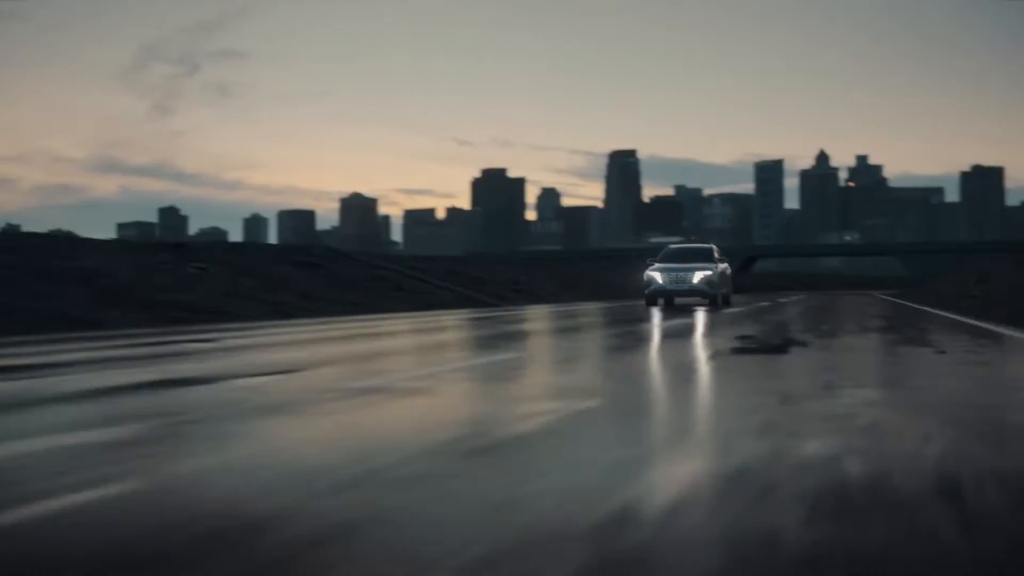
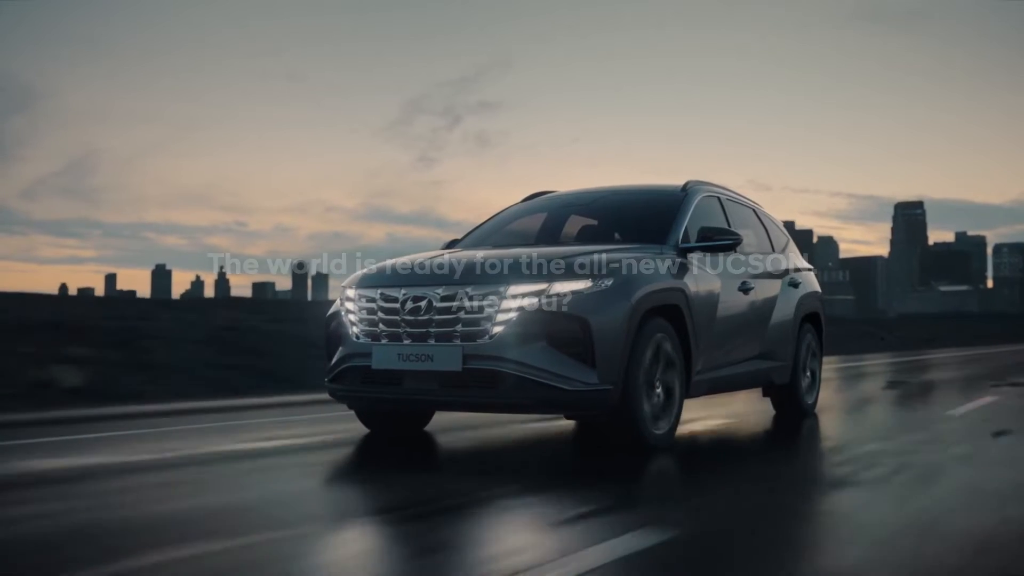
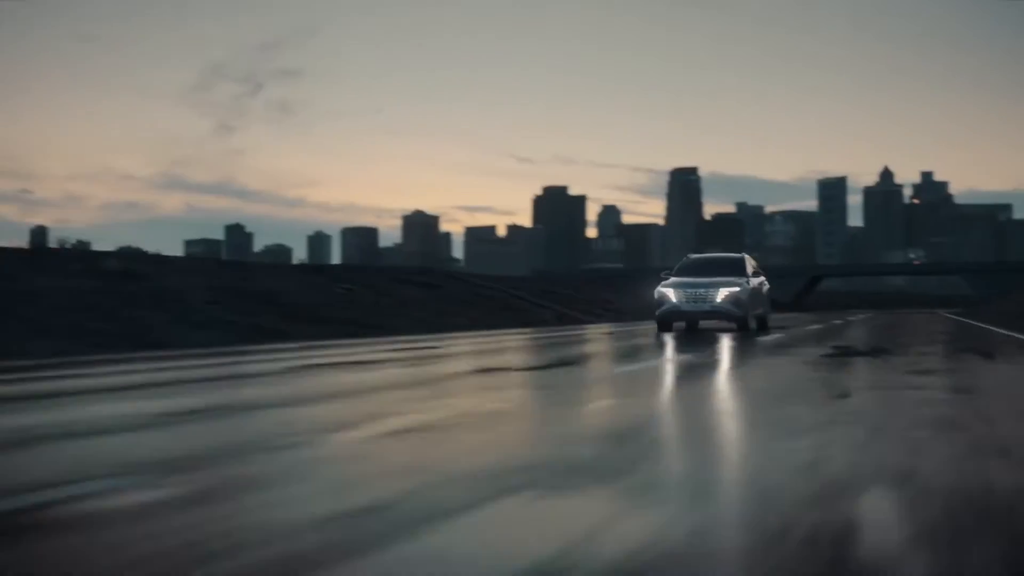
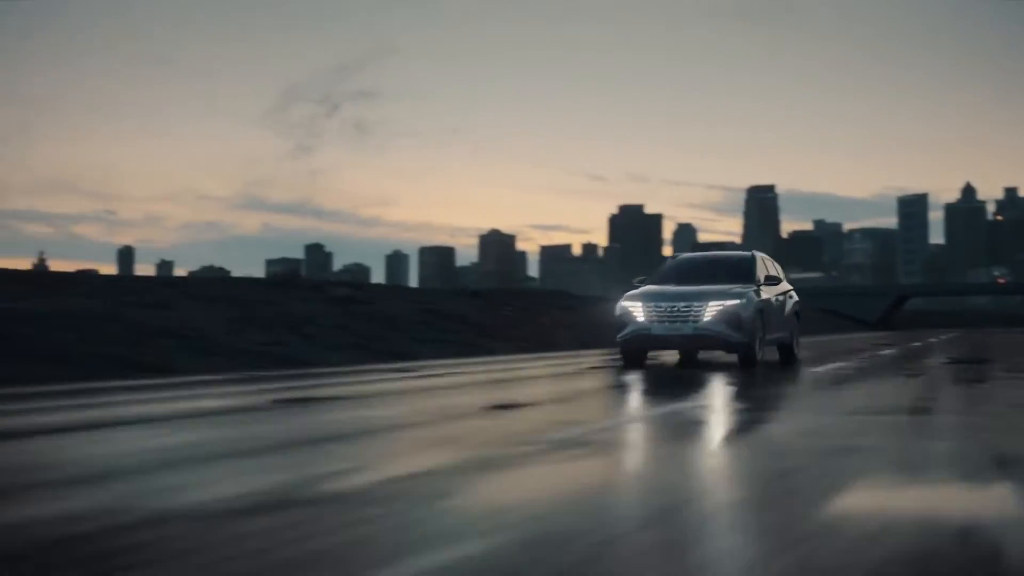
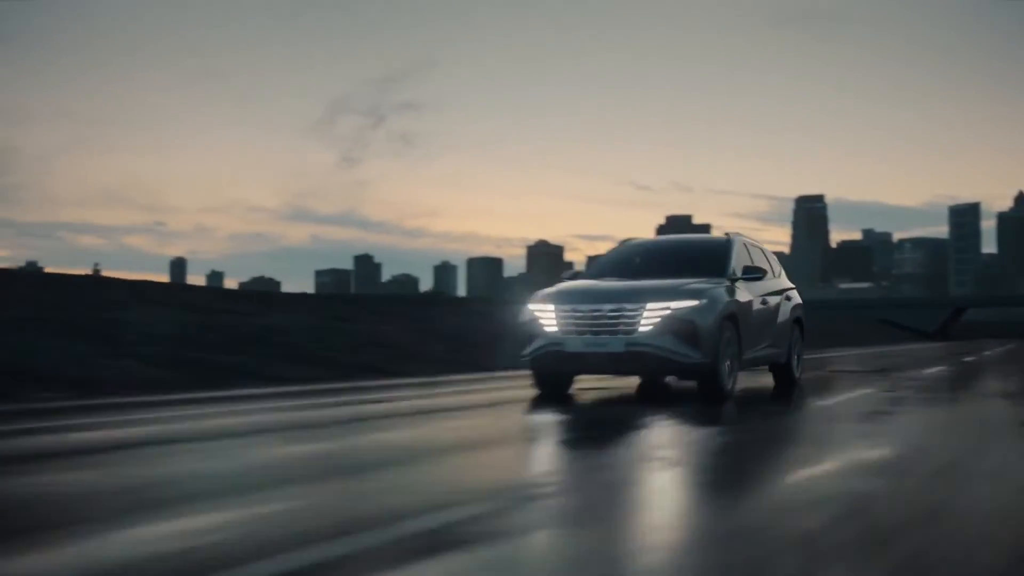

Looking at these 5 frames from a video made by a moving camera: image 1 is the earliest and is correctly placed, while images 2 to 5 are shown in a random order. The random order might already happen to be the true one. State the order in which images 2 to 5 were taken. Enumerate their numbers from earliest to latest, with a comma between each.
3, 4, 5, 2
